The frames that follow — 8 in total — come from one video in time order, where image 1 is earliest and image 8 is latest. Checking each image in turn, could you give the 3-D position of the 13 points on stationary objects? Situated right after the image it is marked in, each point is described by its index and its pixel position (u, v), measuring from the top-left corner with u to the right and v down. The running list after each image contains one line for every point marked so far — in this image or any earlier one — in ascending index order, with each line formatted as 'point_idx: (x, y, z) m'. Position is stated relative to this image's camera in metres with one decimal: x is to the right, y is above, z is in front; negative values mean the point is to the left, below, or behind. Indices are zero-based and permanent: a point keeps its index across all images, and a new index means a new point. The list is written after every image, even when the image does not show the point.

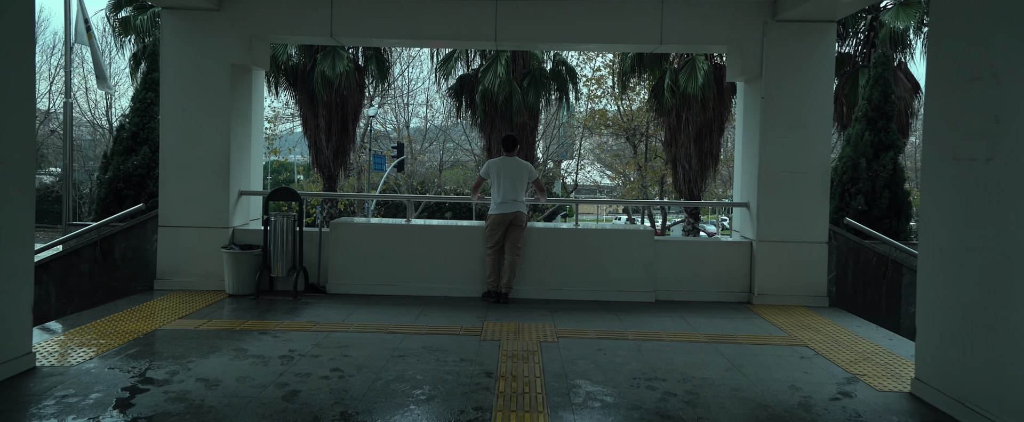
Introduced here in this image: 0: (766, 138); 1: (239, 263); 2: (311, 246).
0: (+2.6, +0.8, +6.2) m
1: (-2.8, -0.5, +6.1) m
2: (-2.2, -0.4, +6.6) m
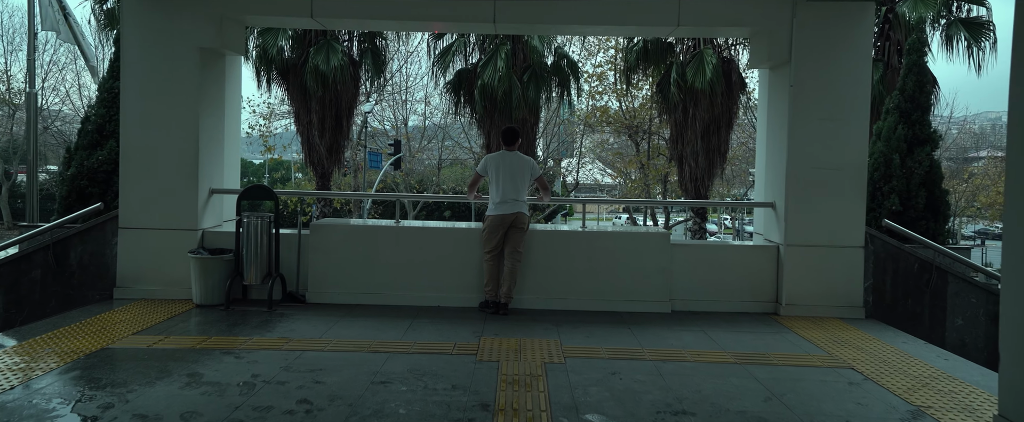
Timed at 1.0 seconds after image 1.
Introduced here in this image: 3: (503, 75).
0: (+2.6, +0.7, +5.6) m
1: (-2.8, -0.5, +5.5) m
2: (-2.2, -0.4, +6.0) m
3: (-0.2, +3.3, +14.6) m
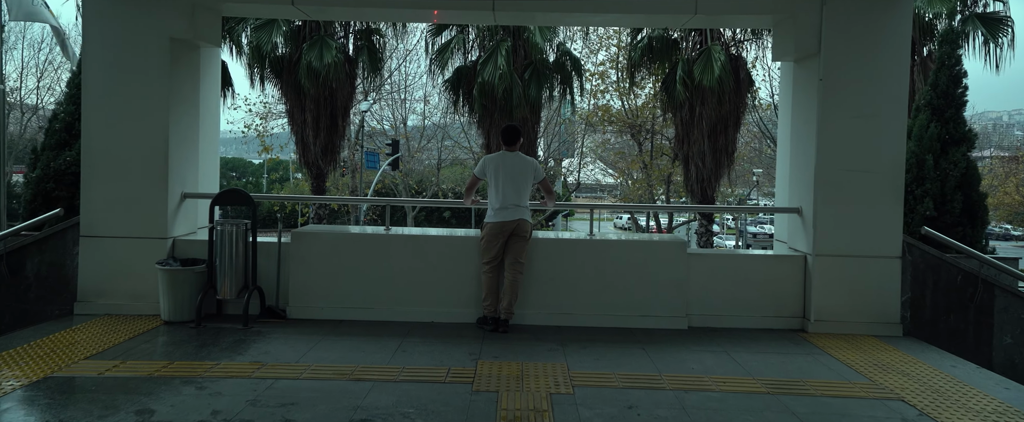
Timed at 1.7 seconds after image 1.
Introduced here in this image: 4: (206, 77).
0: (+2.6, +0.7, +5.1) m
1: (-2.8, -0.6, +5.0) m
2: (-2.2, -0.5, +5.5) m
3: (-0.1, +3.2, +14.1) m
4: (-3.0, +1.3, +5.9) m
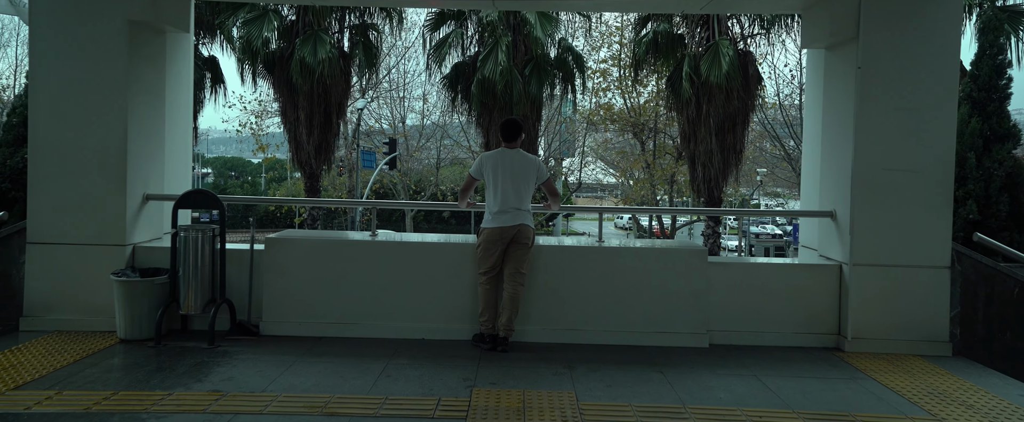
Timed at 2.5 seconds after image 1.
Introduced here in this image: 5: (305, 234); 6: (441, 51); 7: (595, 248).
0: (+2.6, +0.7, +4.5) m
1: (-2.8, -0.6, +4.4) m
2: (-2.2, -0.5, +4.9) m
3: (-0.1, +3.2, +13.5) m
4: (-3.0, +1.3, +5.4) m
5: (-1.7, -0.2, +5.0) m
6: (-1.8, +4.0, +15.0) m
7: (+0.6, -0.3, +4.7) m
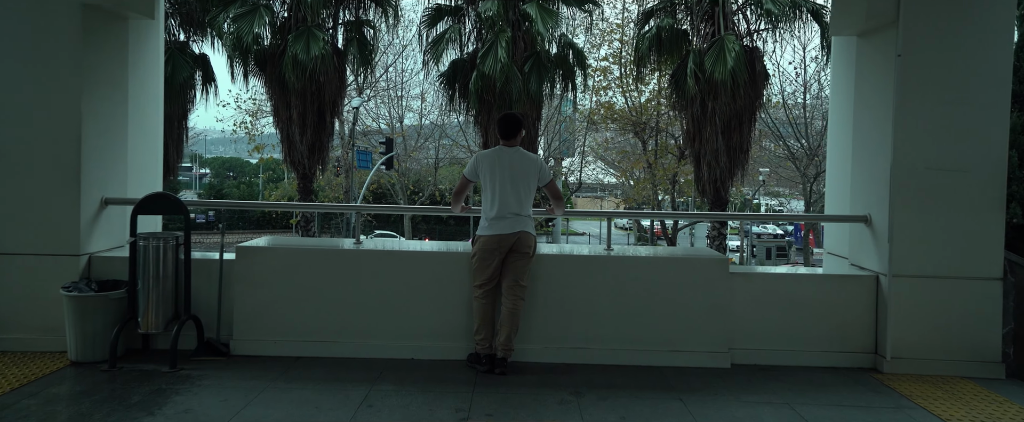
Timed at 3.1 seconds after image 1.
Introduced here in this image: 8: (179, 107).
0: (+2.6, +0.6, +4.0) m
1: (-2.8, -0.7, +3.9) m
2: (-2.2, -0.5, +4.4) m
3: (-0.2, +3.2, +13.0) m
4: (-3.0, +1.2, +4.9) m
5: (-1.7, -0.2, +4.5) m
6: (-1.8, +3.9, +14.5) m
7: (+0.6, -0.3, +4.2) m
8: (-9.0, +2.9, +16.5) m
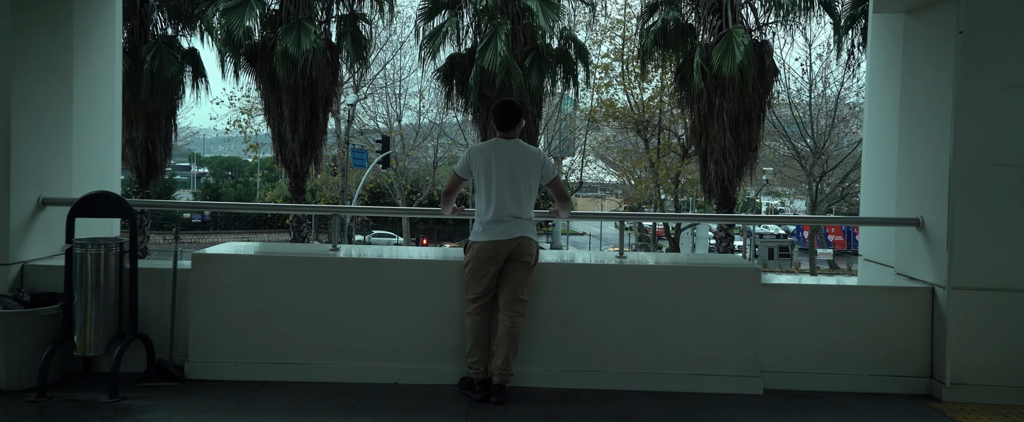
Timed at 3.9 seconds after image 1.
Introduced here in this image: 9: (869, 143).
0: (+2.6, +0.6, +3.5) m
1: (-2.8, -0.7, +3.4) m
2: (-2.2, -0.5, +3.9) m
3: (-0.2, +3.2, +12.4) m
4: (-3.0, +1.2, +4.3) m
5: (-1.7, -0.2, +3.9) m
6: (-1.8, +3.9, +14.0) m
7: (+0.6, -0.3, +3.7) m
8: (-9.0, +2.9, +15.9) m
9: (+2.8, +0.6, +4.7) m
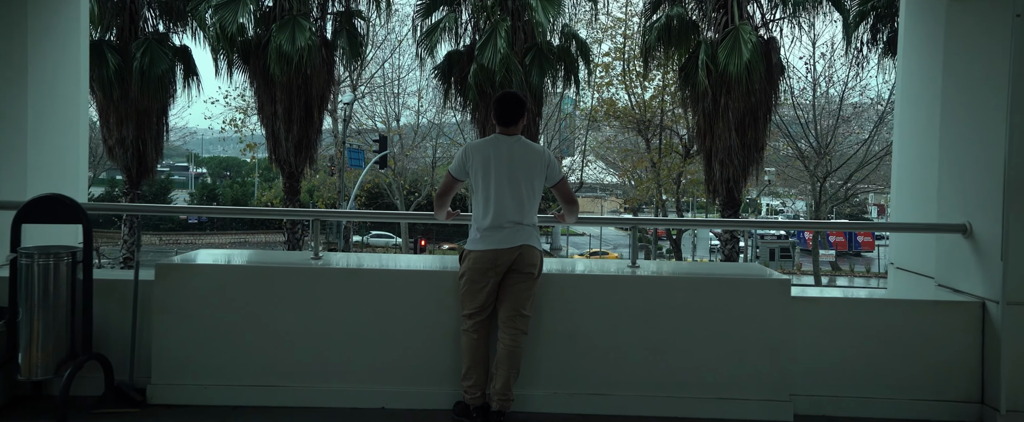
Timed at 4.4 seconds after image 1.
0: (+2.6, +0.6, +3.1) m
1: (-2.8, -0.7, +3.0) m
2: (-2.2, -0.6, +3.5) m
3: (-0.2, +3.1, +12.1) m
4: (-3.0, +1.2, +3.9) m
5: (-1.7, -0.3, +3.5) m
6: (-1.8, +3.9, +13.6) m
7: (+0.6, -0.4, +3.3) m
8: (-9.1, +2.8, +15.5) m
9: (+2.8, +0.5, +4.3) m
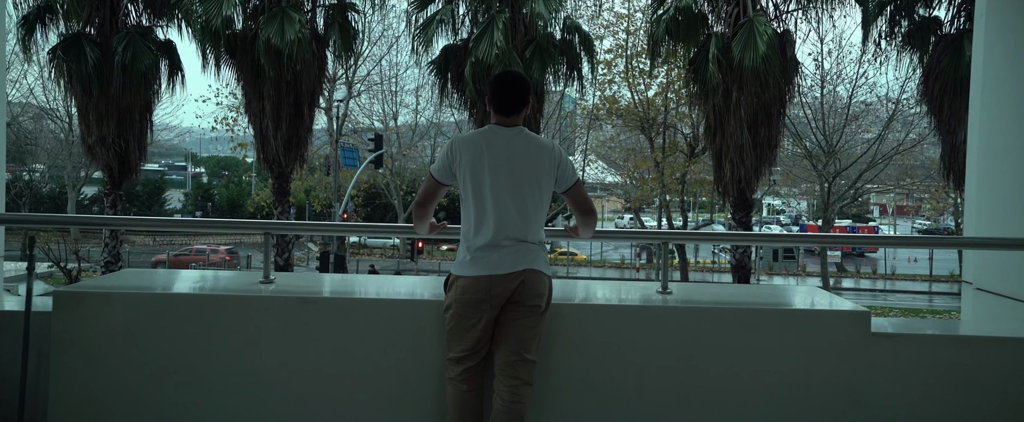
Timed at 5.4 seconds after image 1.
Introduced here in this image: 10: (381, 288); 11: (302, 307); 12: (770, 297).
0: (+2.6, +0.5, +2.3) m
1: (-2.8, -0.8, +2.2) m
2: (-2.2, -0.6, +2.7) m
3: (-0.2, +3.1, +11.3) m
4: (-3.0, +1.1, +3.2) m
5: (-1.7, -0.3, +2.8) m
6: (-1.8, +3.8, +12.9) m
7: (+0.6, -0.4, +2.6) m
8: (-9.1, +2.8, +14.8) m
9: (+2.8, +0.5, +3.6) m
10: (-0.7, -0.3, +2.9) m
11: (-1.0, -0.4, +2.6) m
12: (+1.4, -0.4, +2.8) m
